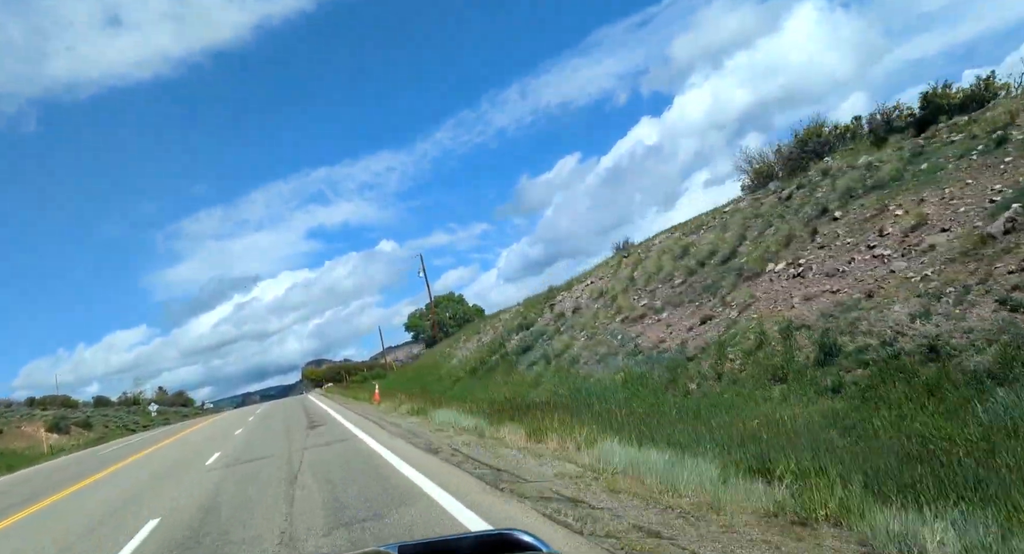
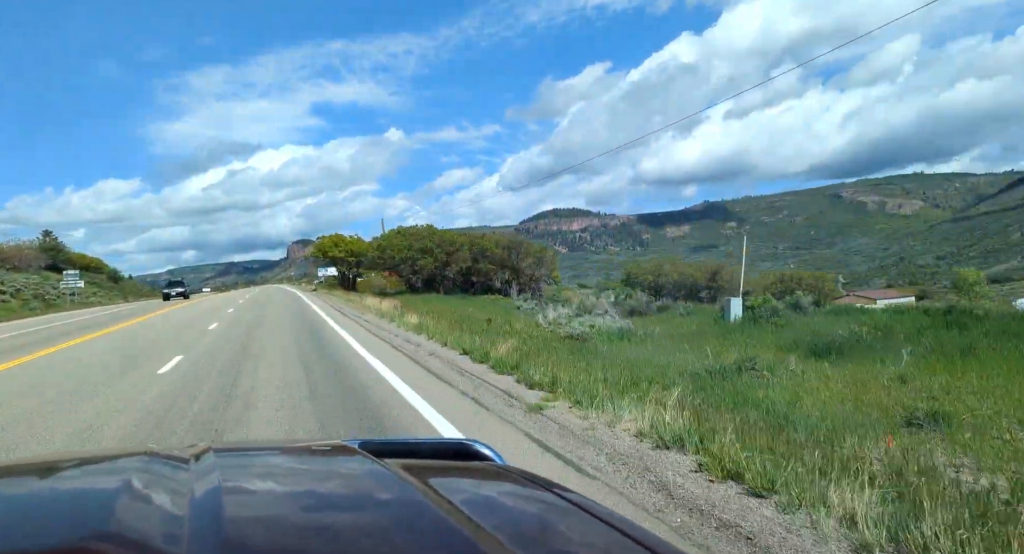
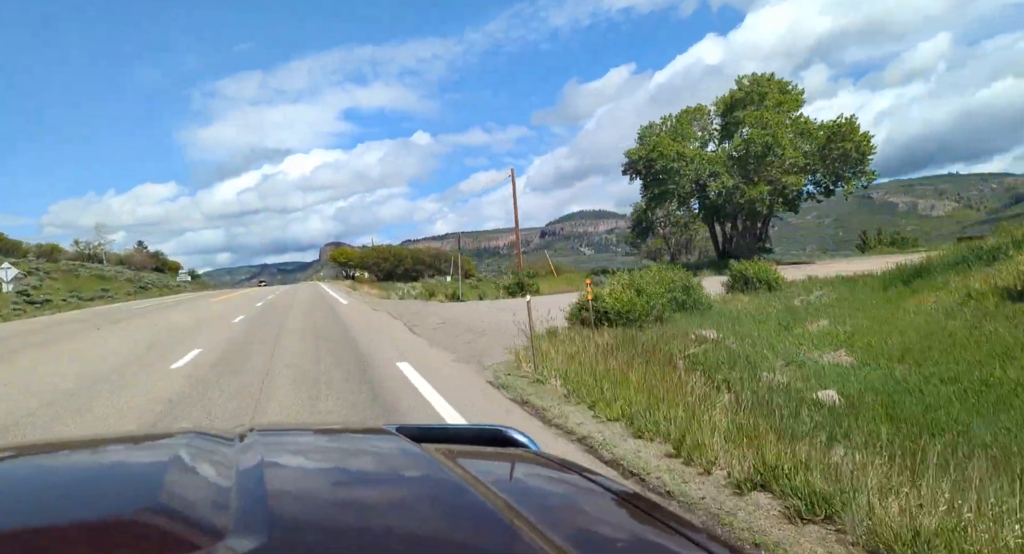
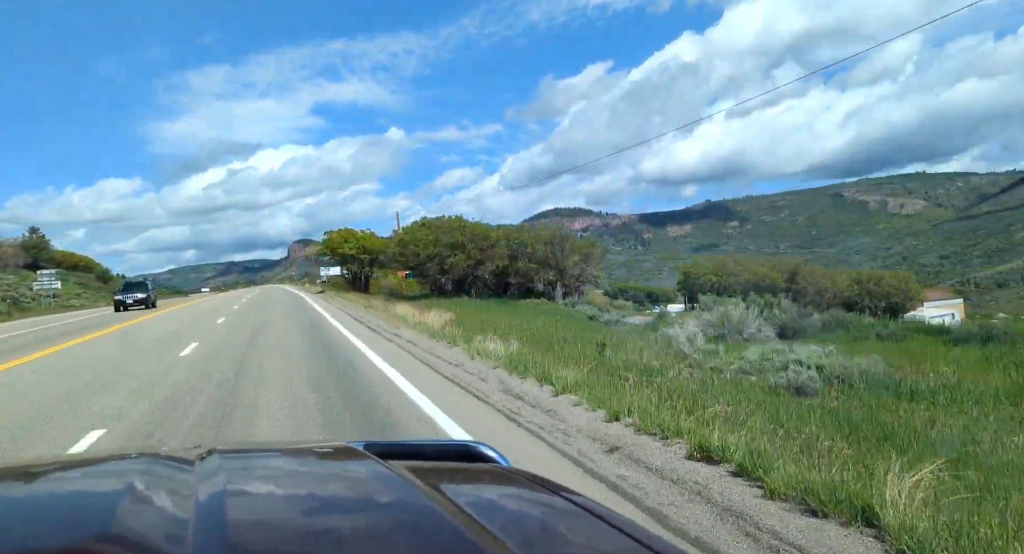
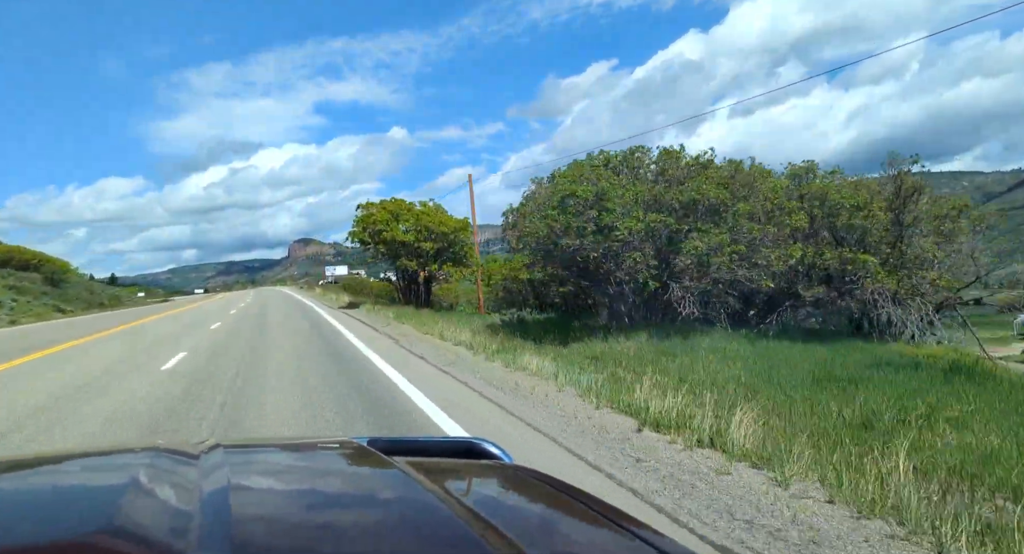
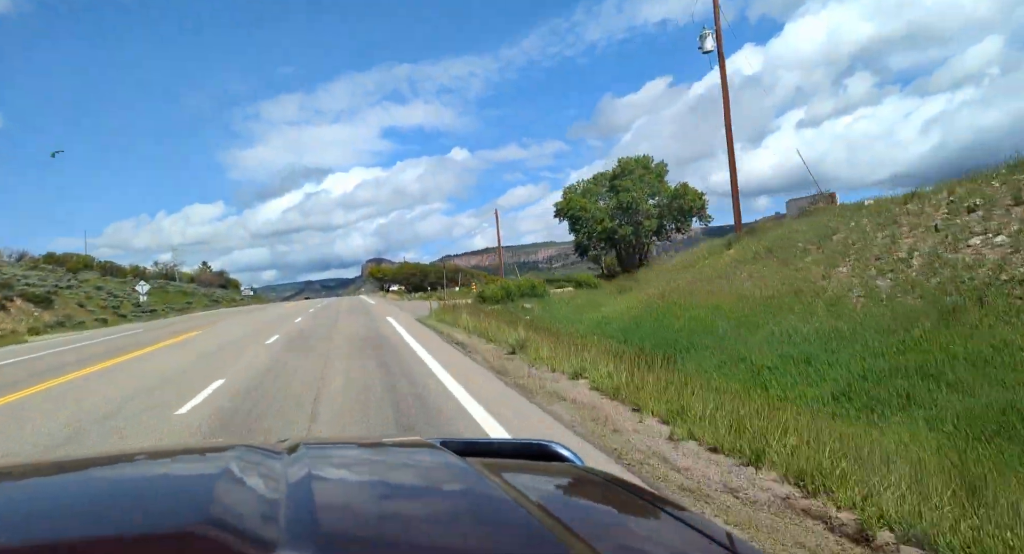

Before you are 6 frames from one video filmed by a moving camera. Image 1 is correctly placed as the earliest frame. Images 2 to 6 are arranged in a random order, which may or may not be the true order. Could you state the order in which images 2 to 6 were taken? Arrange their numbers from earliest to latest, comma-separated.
6, 3, 2, 4, 5
